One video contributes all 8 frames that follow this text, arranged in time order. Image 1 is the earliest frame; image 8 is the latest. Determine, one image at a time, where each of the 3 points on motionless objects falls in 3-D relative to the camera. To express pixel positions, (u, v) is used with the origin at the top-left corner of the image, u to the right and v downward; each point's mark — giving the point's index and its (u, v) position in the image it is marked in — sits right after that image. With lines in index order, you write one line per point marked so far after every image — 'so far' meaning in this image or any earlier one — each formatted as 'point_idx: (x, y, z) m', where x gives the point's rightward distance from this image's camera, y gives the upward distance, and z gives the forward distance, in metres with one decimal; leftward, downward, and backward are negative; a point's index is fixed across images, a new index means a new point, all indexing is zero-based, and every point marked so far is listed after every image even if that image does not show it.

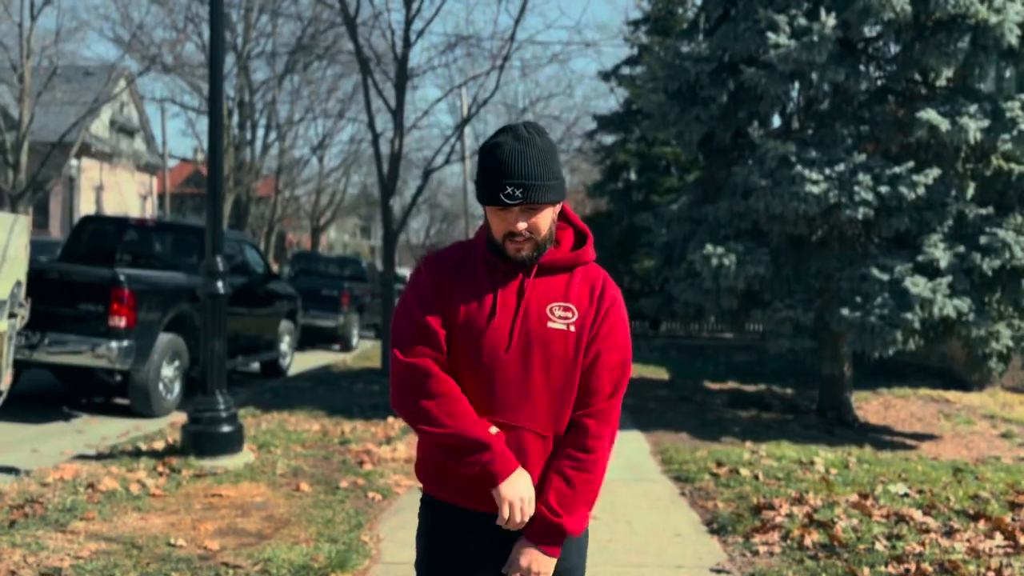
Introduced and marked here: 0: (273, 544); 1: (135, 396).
0: (-1.3, -1.4, +4.8) m
1: (-4.2, -1.2, +9.6) m
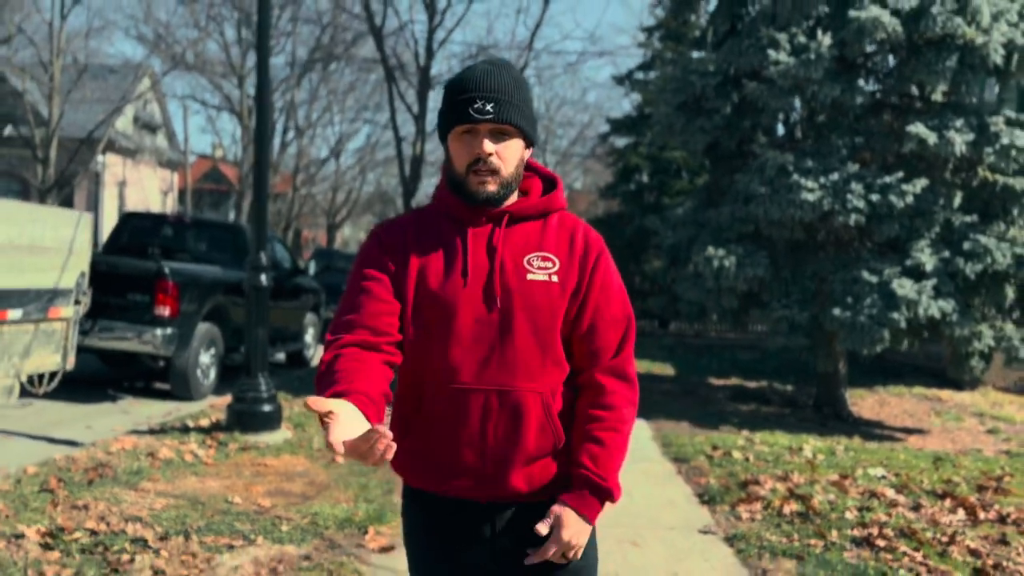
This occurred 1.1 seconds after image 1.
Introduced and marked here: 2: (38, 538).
0: (-1.2, -1.4, +5.5) m
1: (-4.1, -1.1, +10.3) m
2: (-2.4, -1.3, +4.4) m
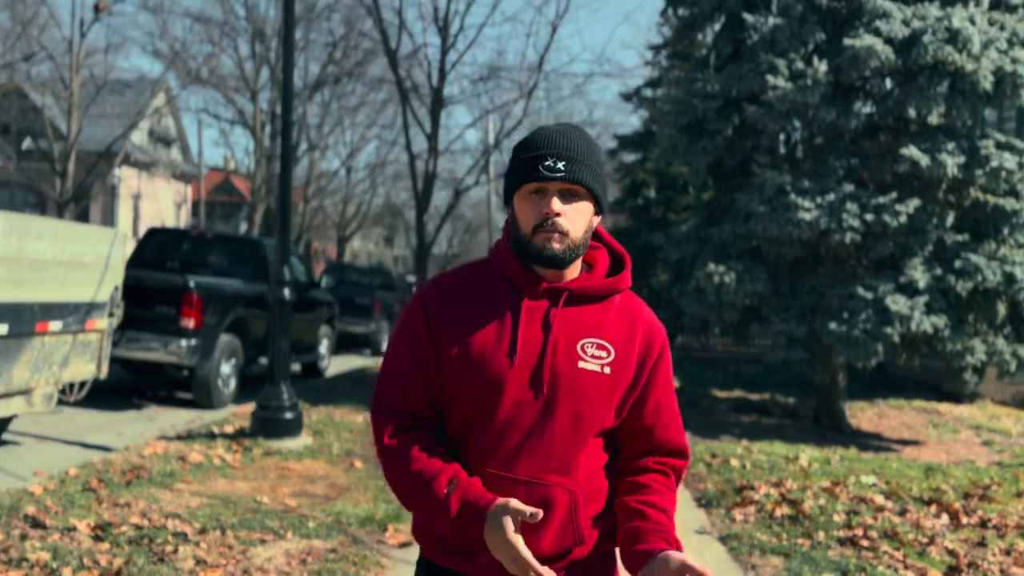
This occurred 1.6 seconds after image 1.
0: (-1.2, -1.5, +5.9) m
1: (-3.9, -1.3, +10.8) m
2: (-2.4, -1.4, +4.8) m
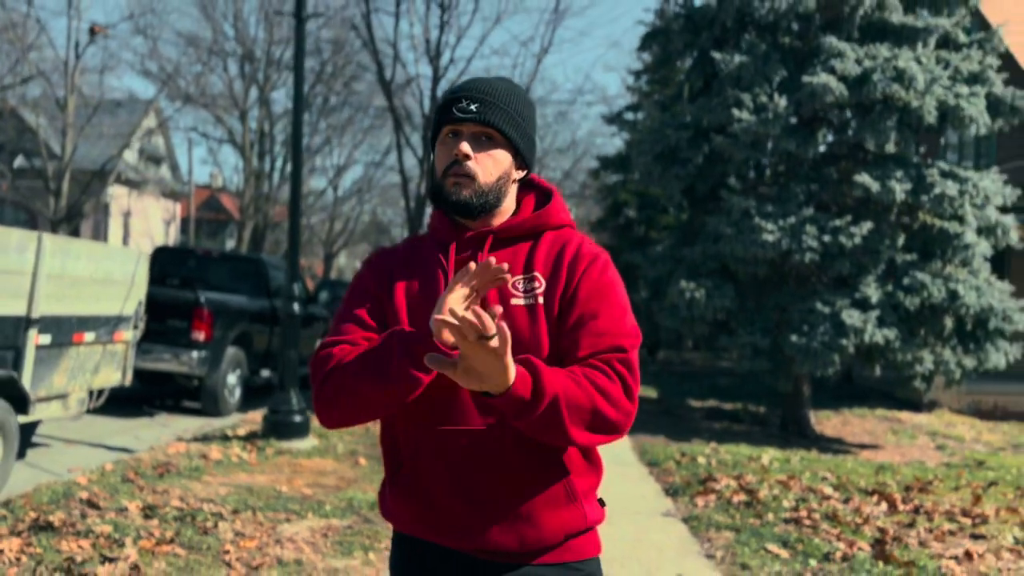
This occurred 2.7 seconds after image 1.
0: (-1.2, -1.6, +6.7) m
1: (-4.1, -1.5, +11.5) m
2: (-2.4, -1.5, +5.6) m
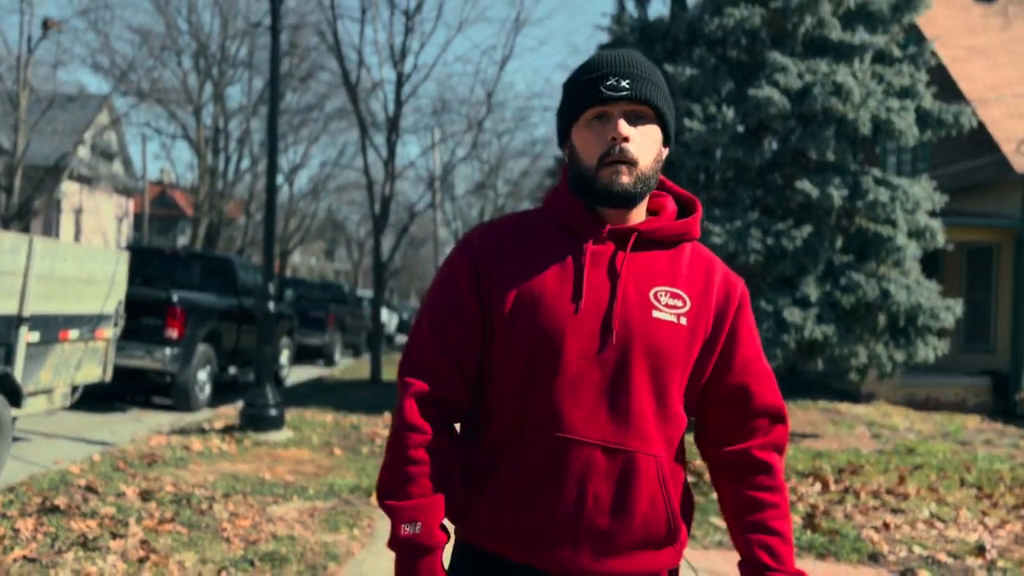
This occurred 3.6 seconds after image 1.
0: (-1.5, -1.6, +7.2) m
1: (-4.6, -1.5, +11.8) m
2: (-2.7, -1.5, +6.1) m
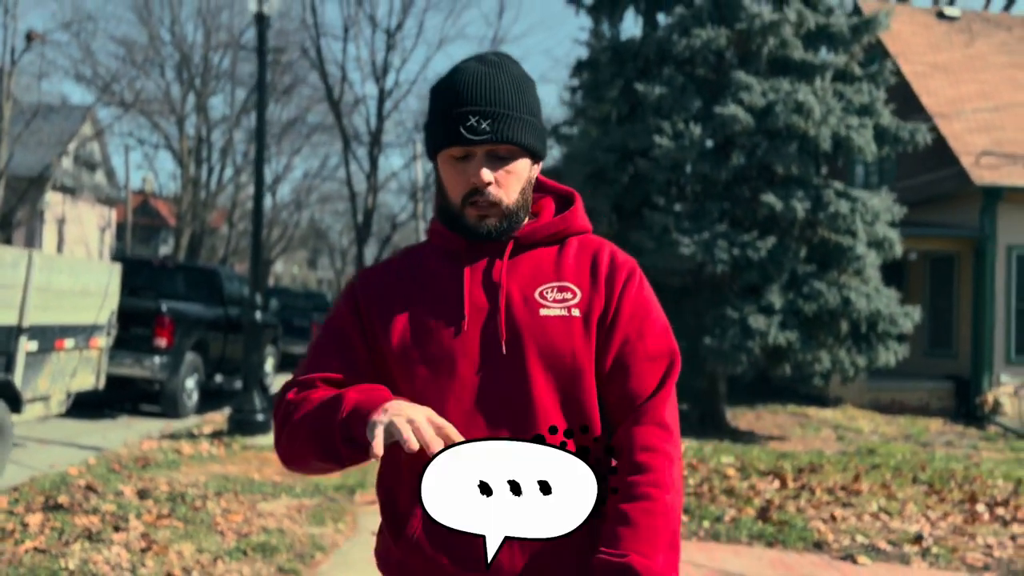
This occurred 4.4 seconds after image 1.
0: (-1.7, -1.7, +7.7) m
1: (-4.9, -1.6, +12.2) m
2: (-2.9, -1.5, +6.5) m
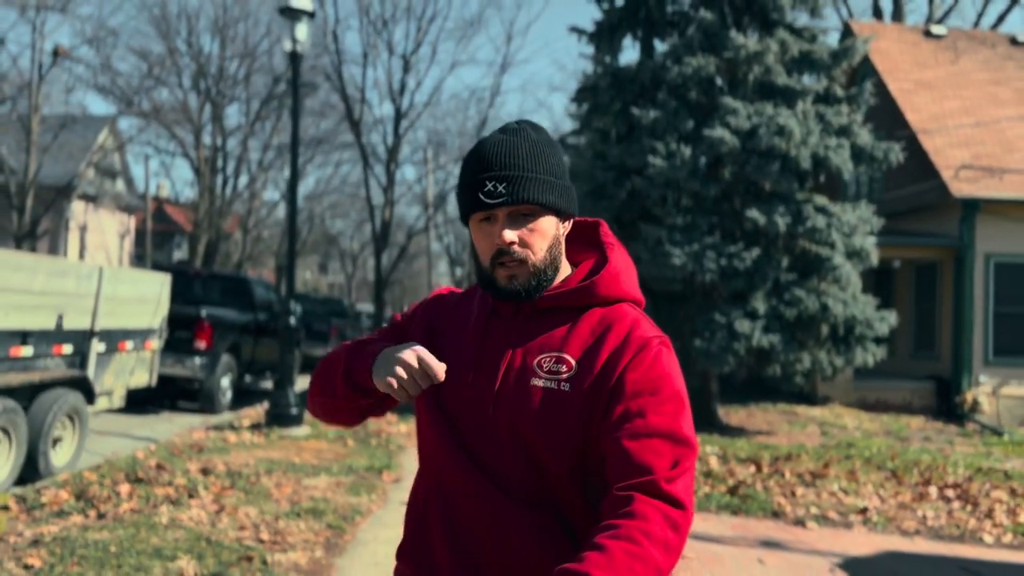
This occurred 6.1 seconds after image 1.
0: (-1.7, -1.8, +8.8) m
1: (-4.8, -1.7, +13.4) m
2: (-2.8, -1.6, +7.6) m
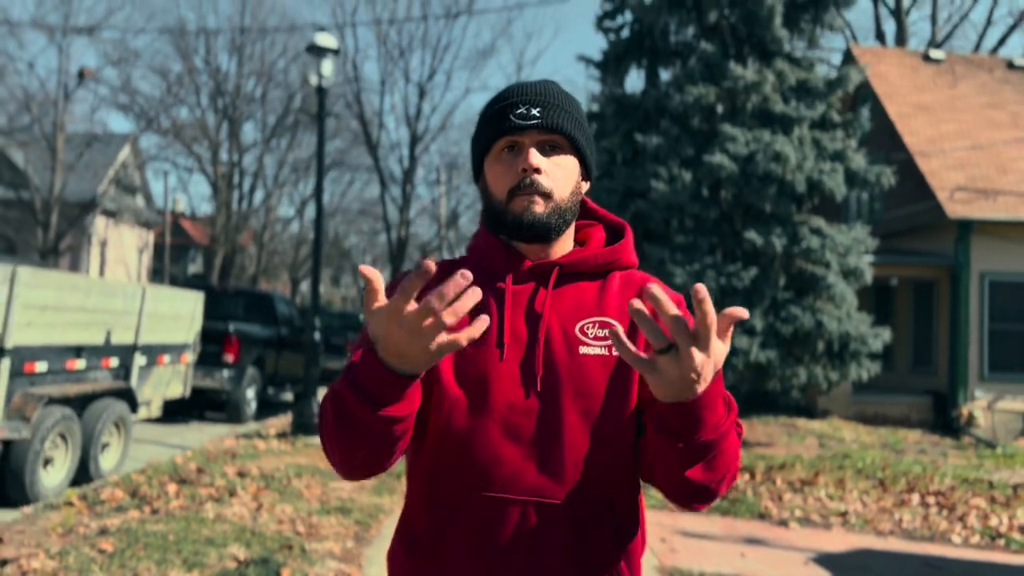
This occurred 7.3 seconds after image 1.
0: (-1.6, -2.0, +9.5) m
1: (-4.7, -2.0, +14.2) m
2: (-2.7, -1.8, +8.4) m
